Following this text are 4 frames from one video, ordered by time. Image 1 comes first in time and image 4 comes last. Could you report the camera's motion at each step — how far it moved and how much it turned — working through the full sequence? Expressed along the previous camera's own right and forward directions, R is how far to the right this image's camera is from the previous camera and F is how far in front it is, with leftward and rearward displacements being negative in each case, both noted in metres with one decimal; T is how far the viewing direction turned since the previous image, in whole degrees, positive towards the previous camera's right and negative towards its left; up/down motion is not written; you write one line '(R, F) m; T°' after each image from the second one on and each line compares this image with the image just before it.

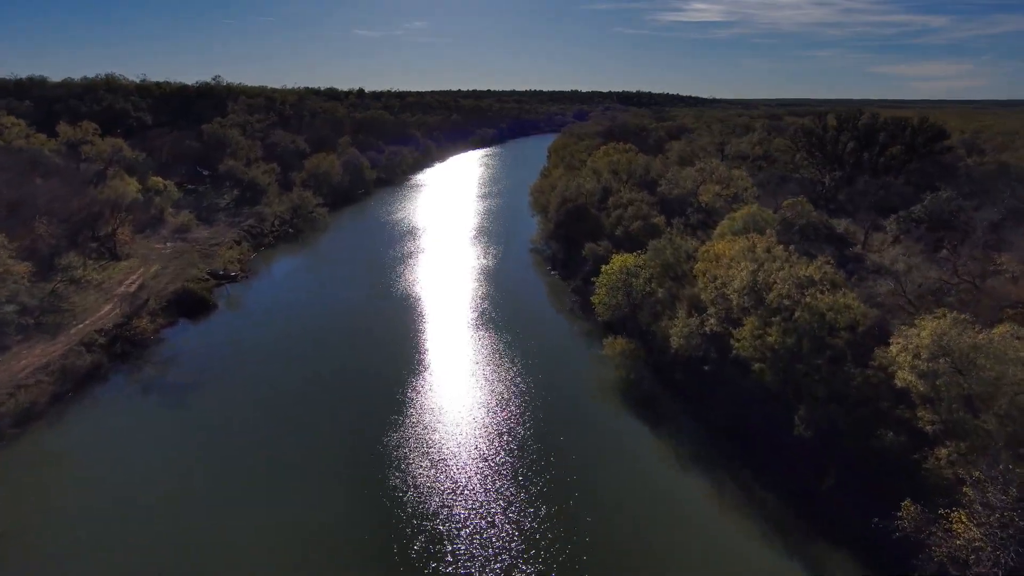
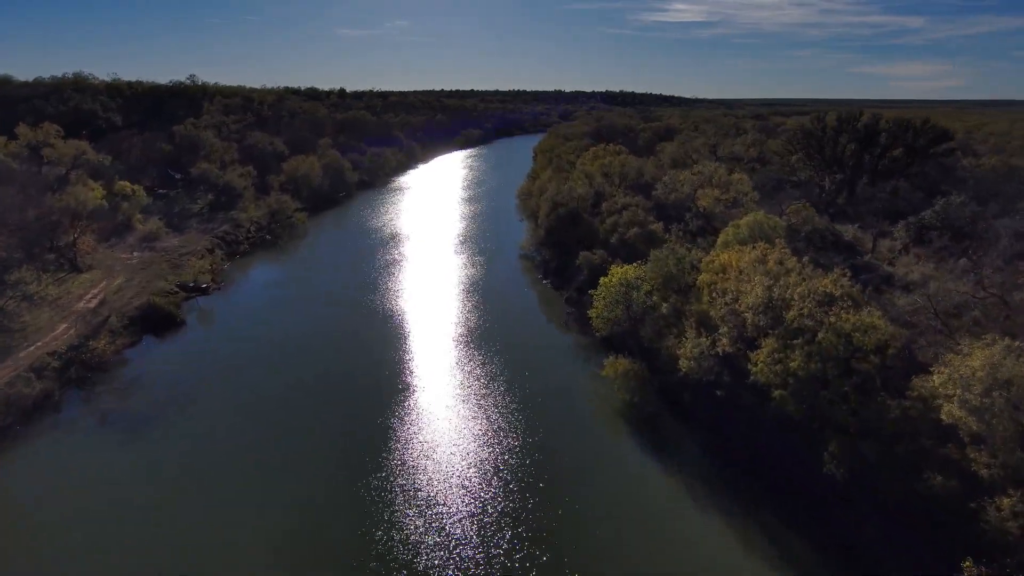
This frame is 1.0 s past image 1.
(-0.3, +2.3) m; +1°
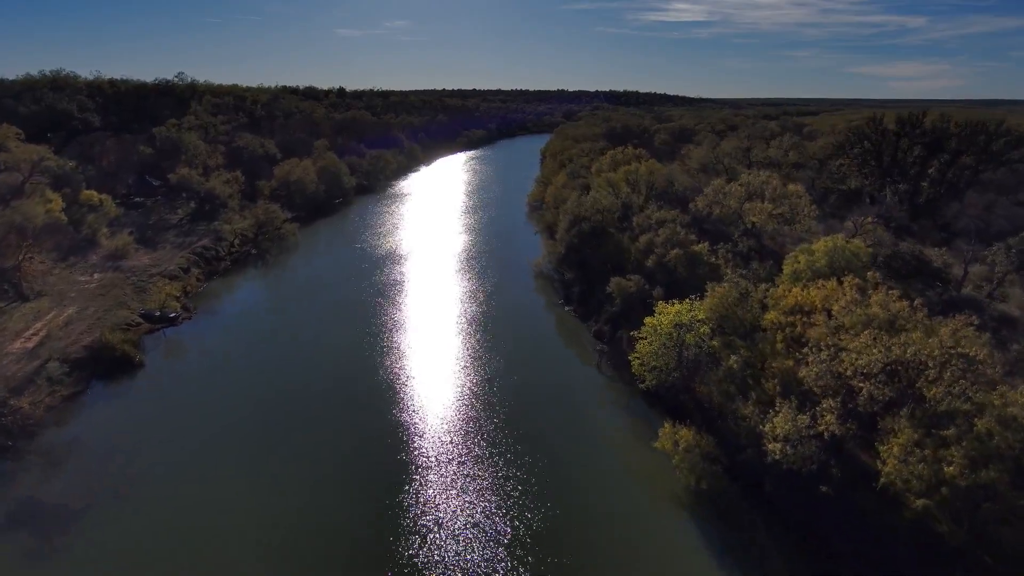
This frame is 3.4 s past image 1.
(-1.0, +5.8) m; 0°
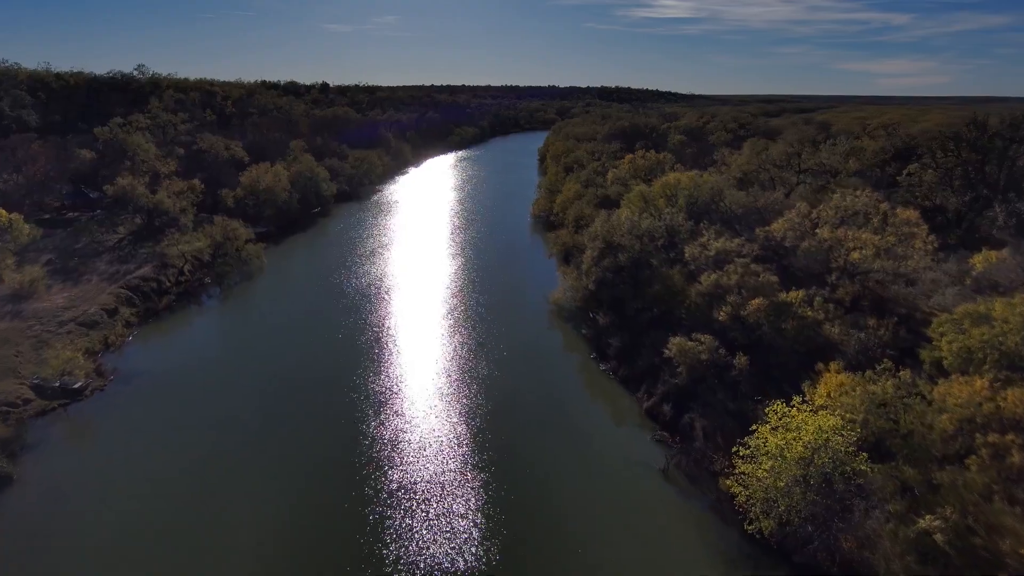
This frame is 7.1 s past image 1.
(-1.3, +8.8) m; +1°
